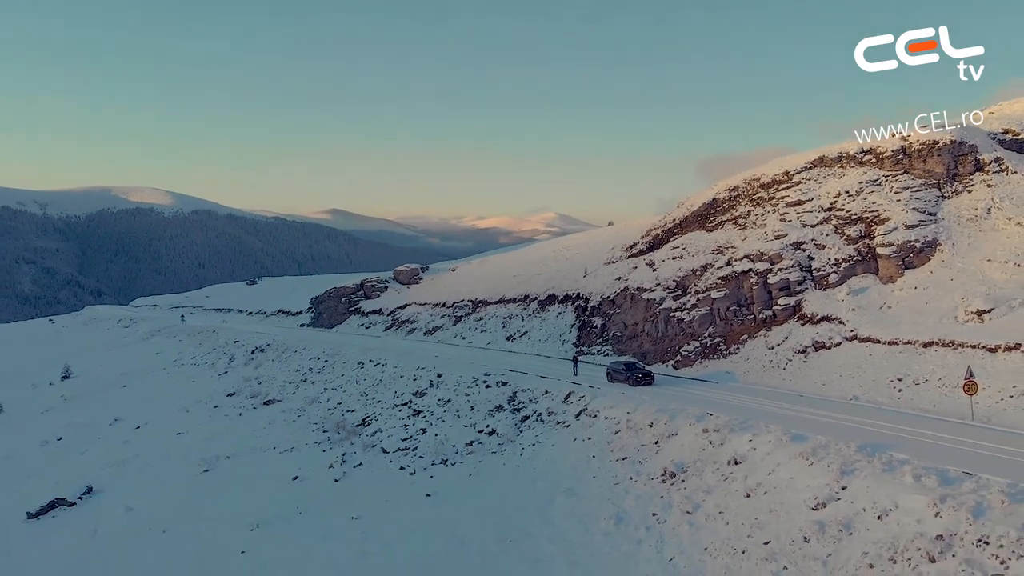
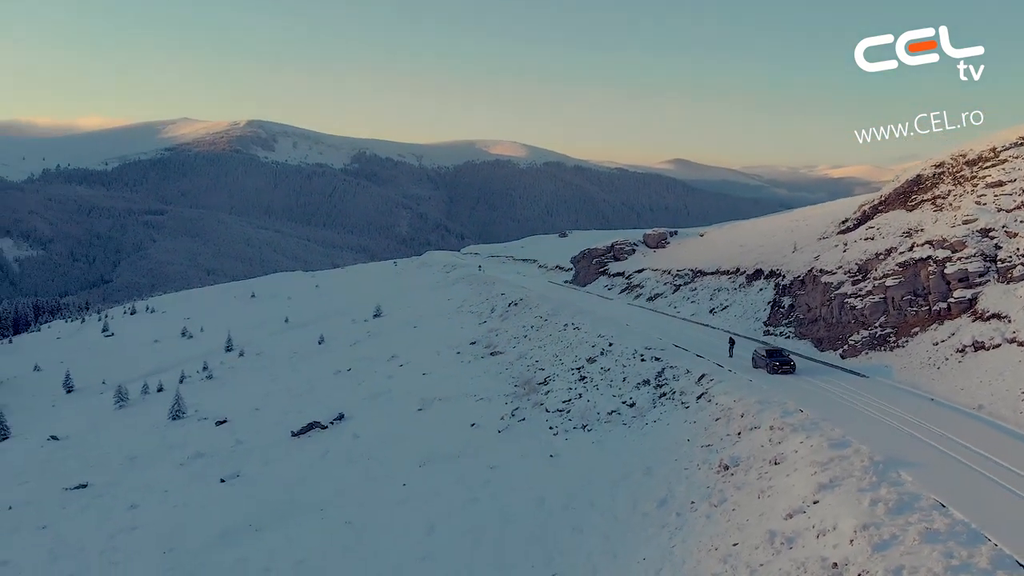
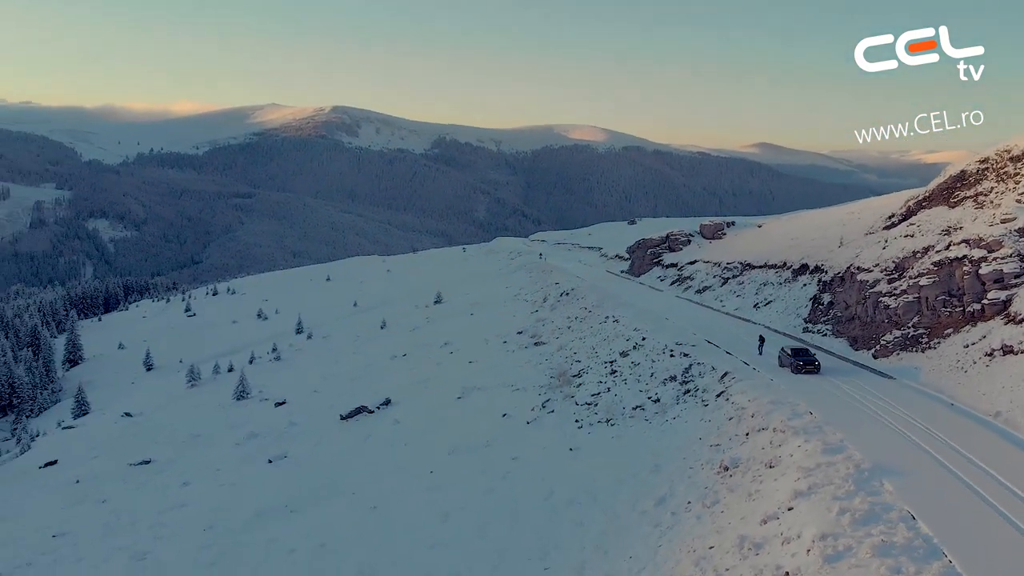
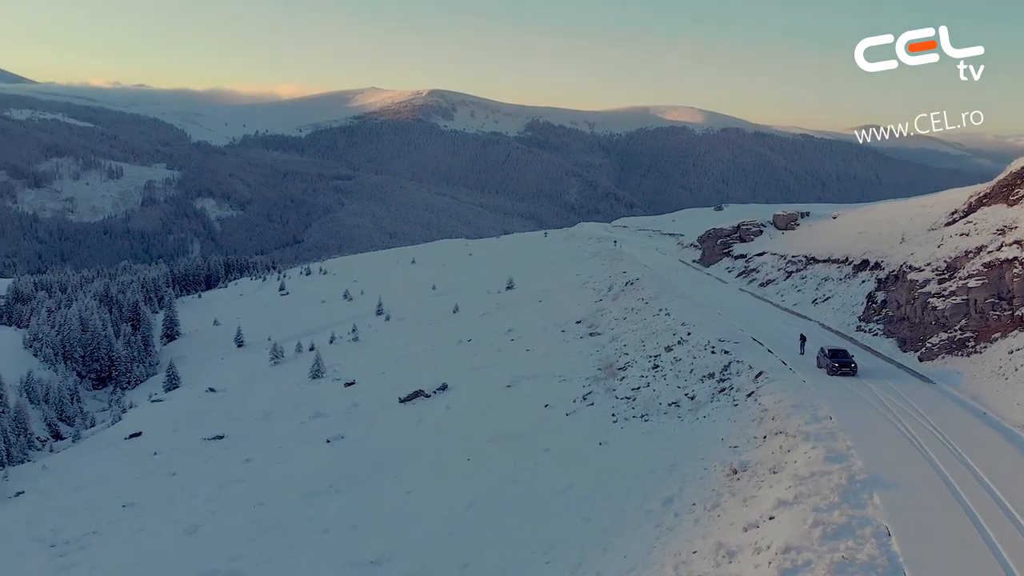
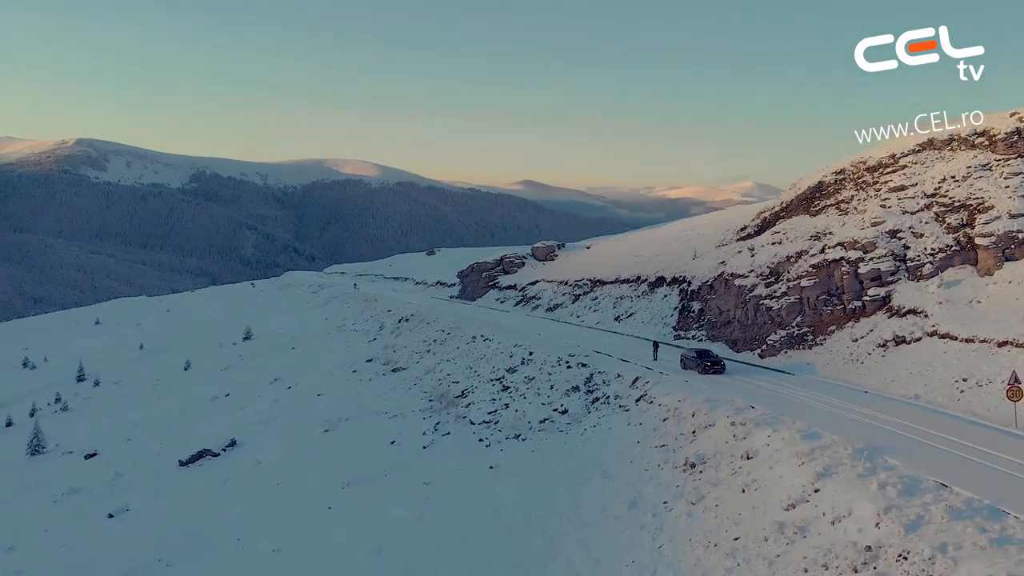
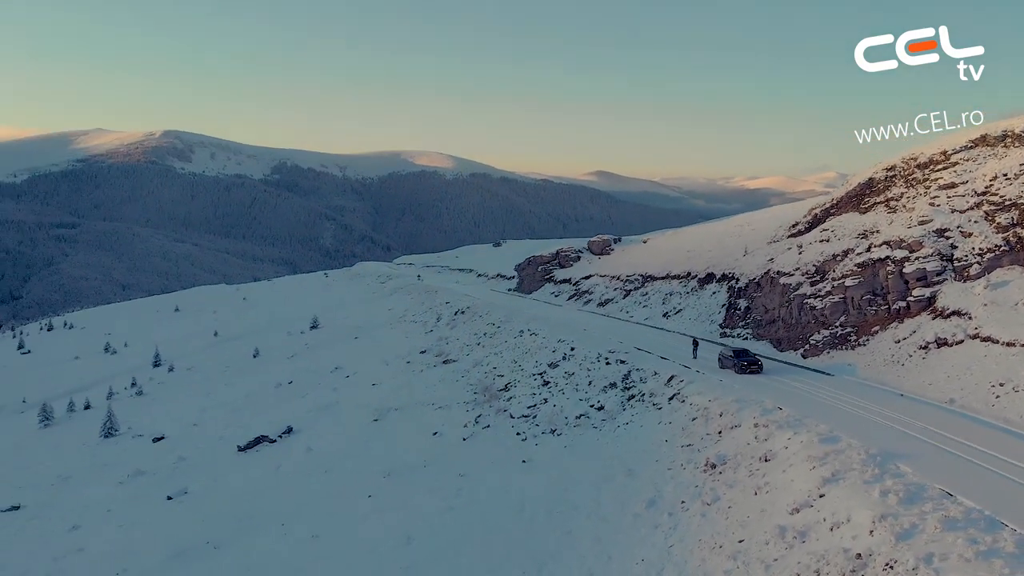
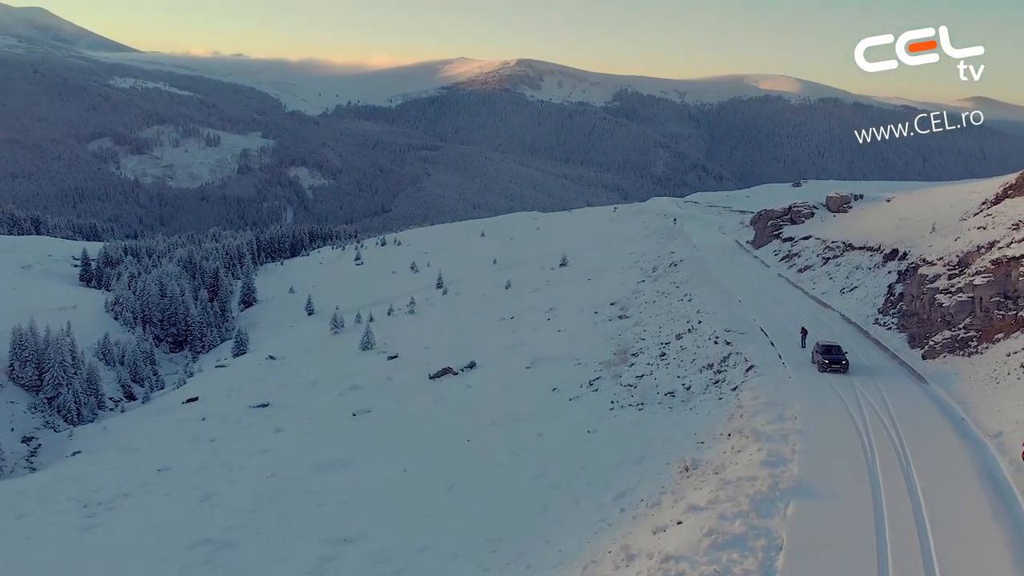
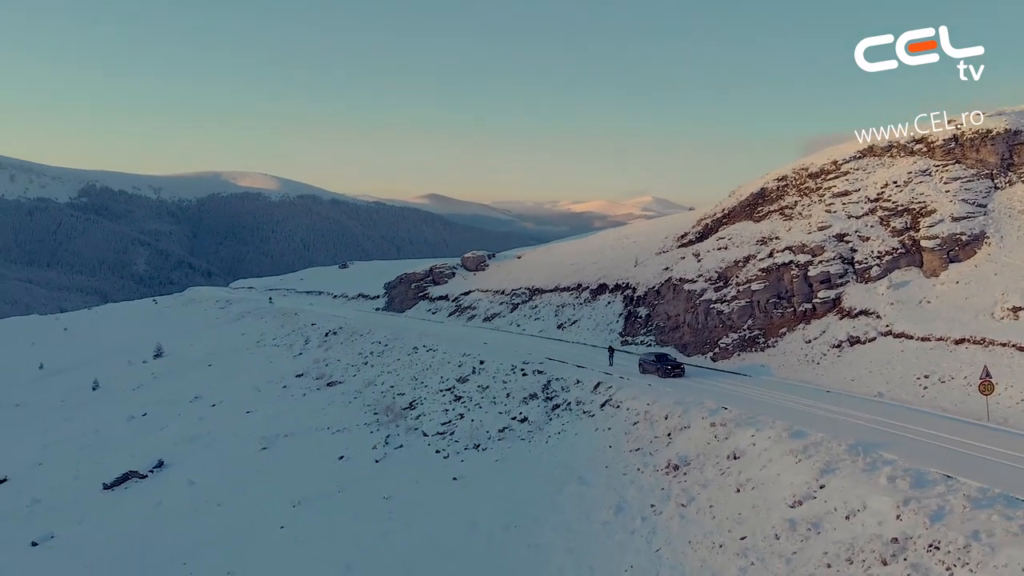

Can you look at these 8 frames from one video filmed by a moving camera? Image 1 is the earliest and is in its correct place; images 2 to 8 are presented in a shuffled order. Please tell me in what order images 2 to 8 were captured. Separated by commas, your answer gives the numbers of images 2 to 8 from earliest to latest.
8, 5, 6, 2, 3, 4, 7
